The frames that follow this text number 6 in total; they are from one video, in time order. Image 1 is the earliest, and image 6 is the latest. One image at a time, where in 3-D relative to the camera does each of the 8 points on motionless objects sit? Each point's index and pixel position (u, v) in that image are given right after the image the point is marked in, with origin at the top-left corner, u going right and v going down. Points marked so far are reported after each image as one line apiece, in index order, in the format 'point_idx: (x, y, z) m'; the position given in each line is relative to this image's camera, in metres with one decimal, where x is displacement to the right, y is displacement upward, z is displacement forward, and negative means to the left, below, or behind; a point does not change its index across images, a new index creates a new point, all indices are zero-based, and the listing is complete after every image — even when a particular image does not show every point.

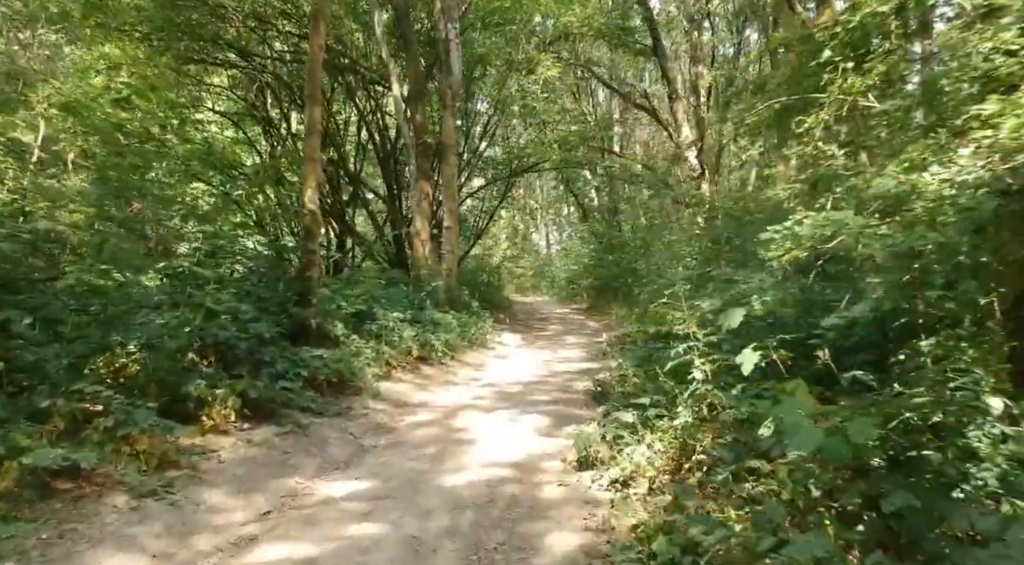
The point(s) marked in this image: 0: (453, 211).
0: (-1.3, +1.6, +14.5) m
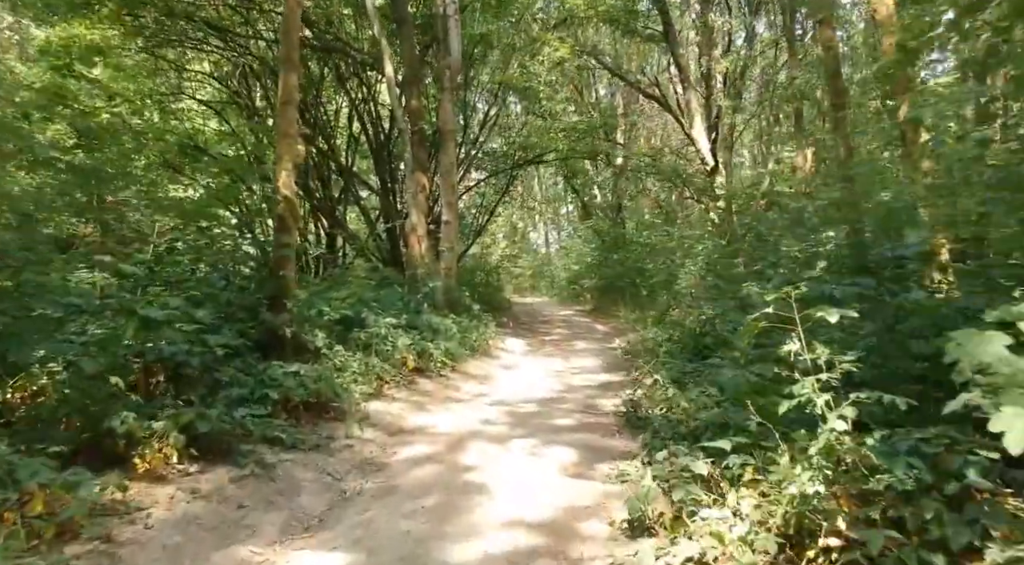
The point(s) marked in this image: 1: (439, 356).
0: (-1.2, +1.6, +13.2) m
1: (-1.0, -1.0, +8.6) m
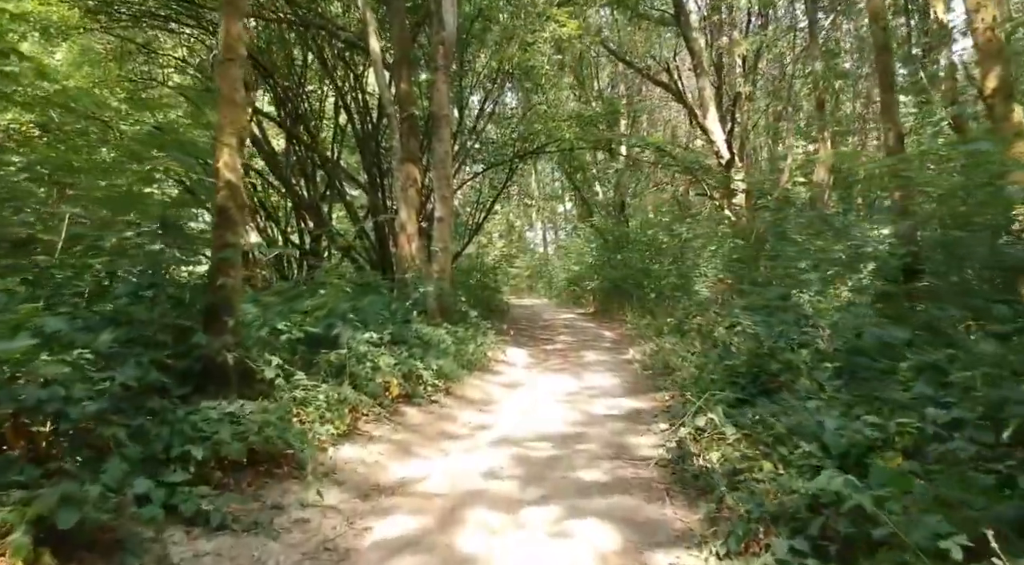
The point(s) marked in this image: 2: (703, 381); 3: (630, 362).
0: (-1.2, +1.5, +11.8) m
1: (-0.9, -1.1, +7.2) m
2: (+2.0, -1.0, +6.7) m
3: (+2.0, -1.3, +10.9) m
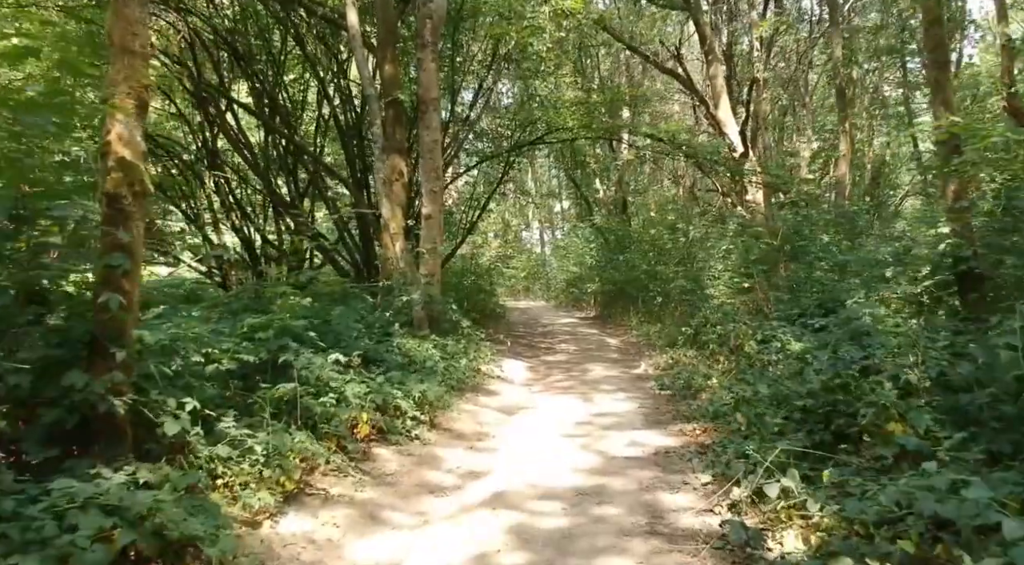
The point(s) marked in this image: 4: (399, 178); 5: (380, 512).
0: (-1.2, +1.4, +10.5) m
1: (-0.9, -1.2, +5.8) m
2: (+2.0, -1.1, +5.5) m
3: (+2.0, -1.4, +9.6) m
4: (-1.9, +1.8, +11.1) m
5: (-0.9, -1.5, +4.2) m
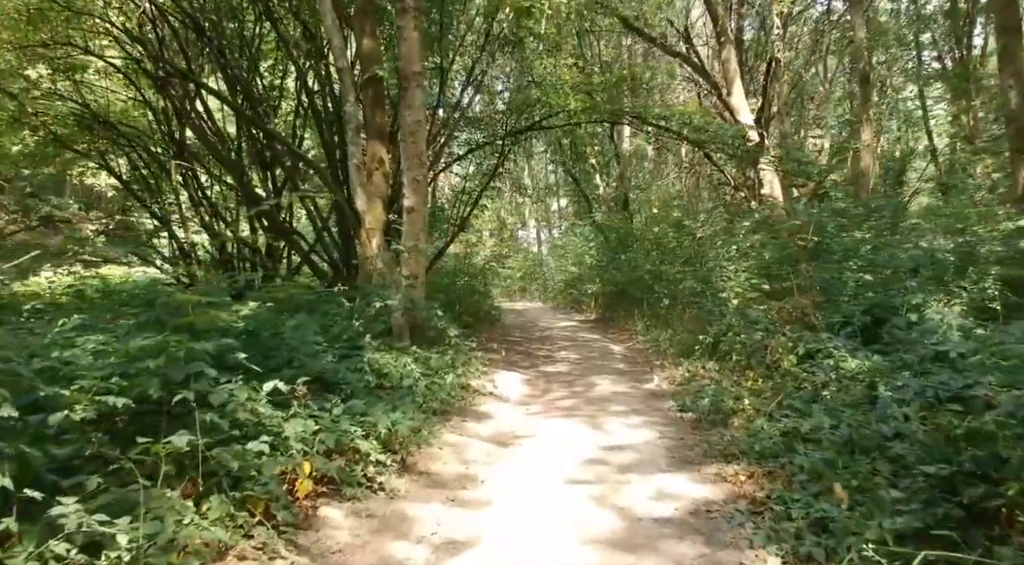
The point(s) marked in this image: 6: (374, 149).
0: (-1.3, +1.4, +9.2) m
1: (-1.0, -1.2, +4.5) m
2: (+1.9, -1.1, +4.2) m
3: (+1.9, -1.5, +8.3) m
4: (-2.0, +1.8, +9.8) m
5: (-0.9, -1.5, +2.9) m
6: (-2.1, +2.0, +9.7) m
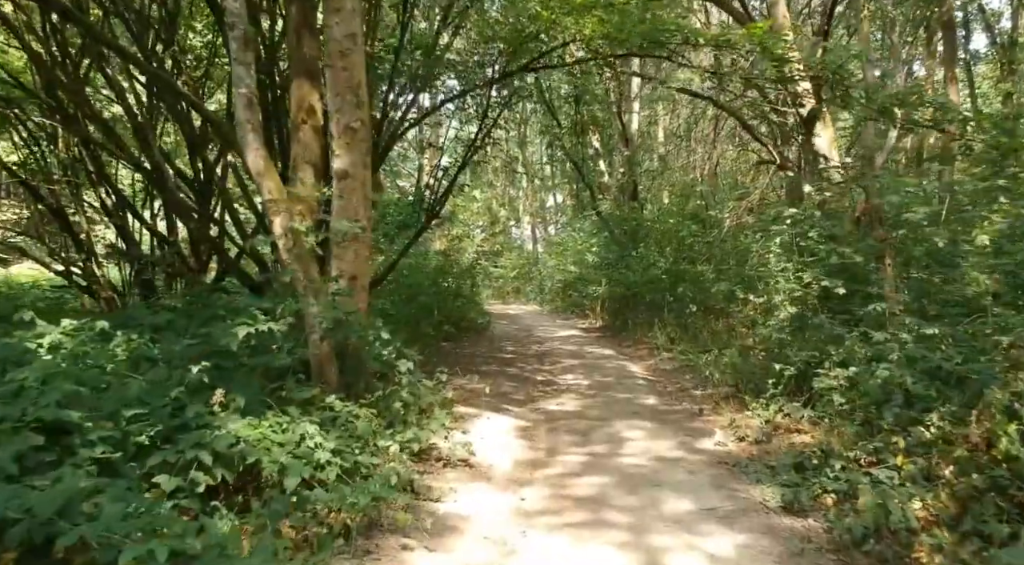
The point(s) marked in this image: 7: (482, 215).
0: (-1.4, +1.3, +6.0) m
1: (-1.1, -1.2, +1.3) m
2: (+1.8, -1.2, +1.0) m
3: (+1.8, -1.5, +5.1) m
4: (-2.2, +1.7, +6.6) m
5: (-1.0, -1.6, -0.3) m
6: (-2.2, +2.0, +6.5) m
7: (-0.9, +2.1, +19.7) m
